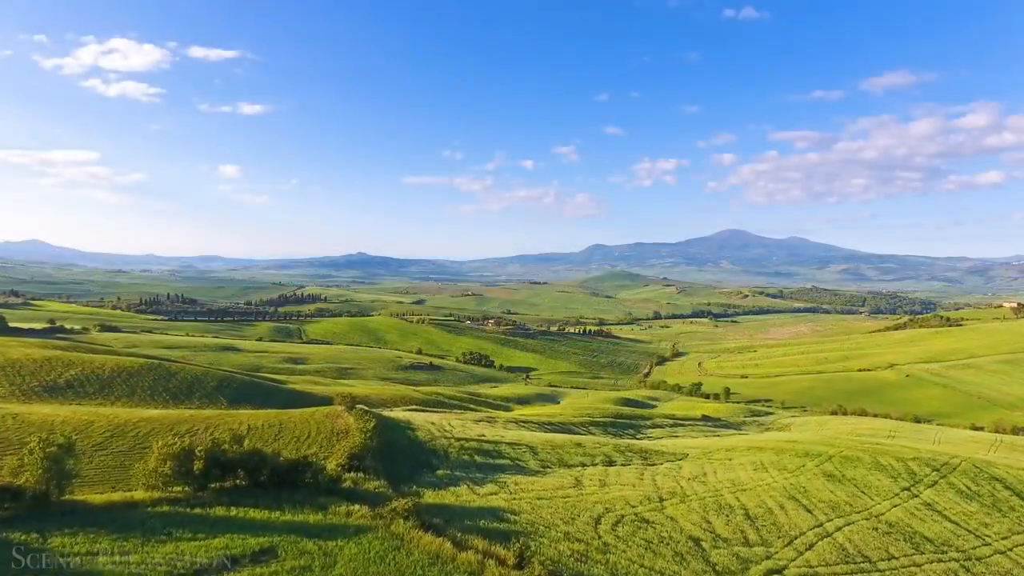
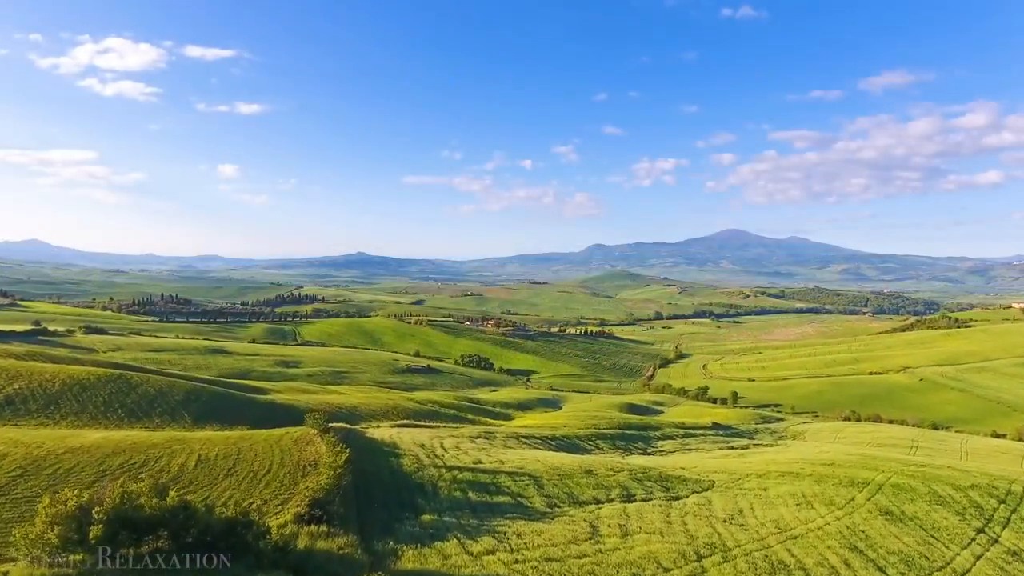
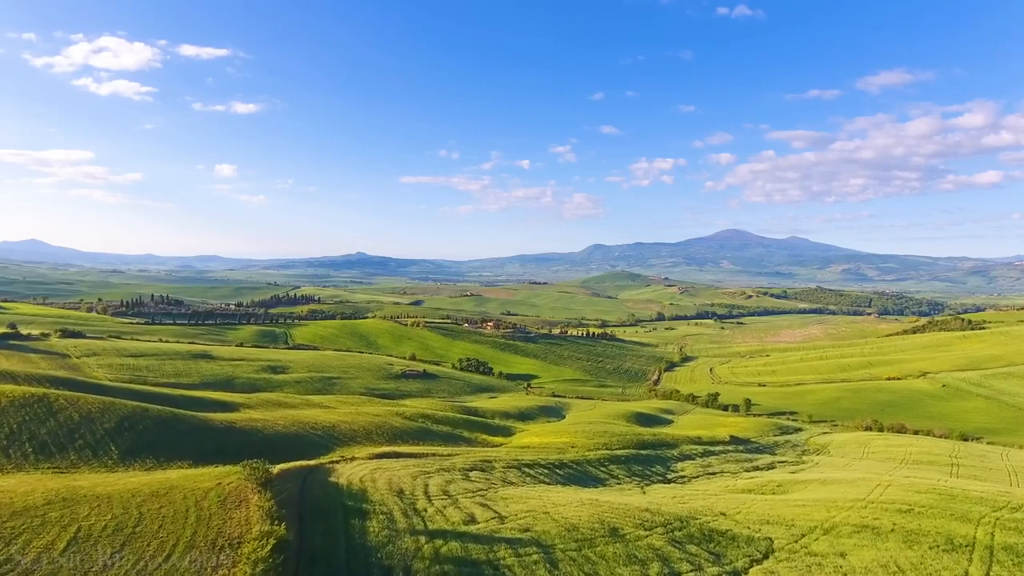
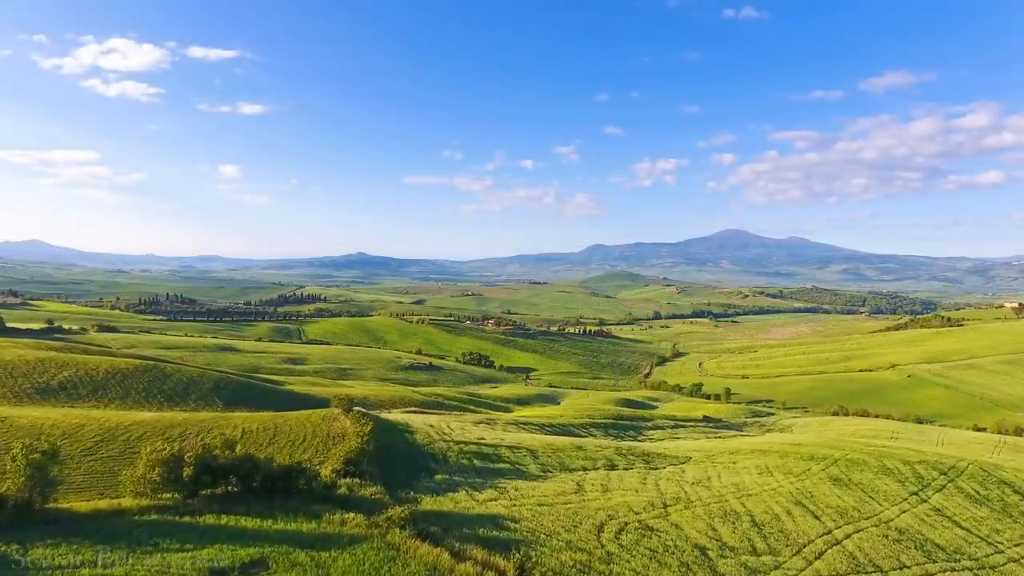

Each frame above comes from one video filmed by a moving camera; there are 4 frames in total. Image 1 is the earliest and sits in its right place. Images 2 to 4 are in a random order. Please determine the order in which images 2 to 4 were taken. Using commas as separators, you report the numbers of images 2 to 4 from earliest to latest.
4, 2, 3
